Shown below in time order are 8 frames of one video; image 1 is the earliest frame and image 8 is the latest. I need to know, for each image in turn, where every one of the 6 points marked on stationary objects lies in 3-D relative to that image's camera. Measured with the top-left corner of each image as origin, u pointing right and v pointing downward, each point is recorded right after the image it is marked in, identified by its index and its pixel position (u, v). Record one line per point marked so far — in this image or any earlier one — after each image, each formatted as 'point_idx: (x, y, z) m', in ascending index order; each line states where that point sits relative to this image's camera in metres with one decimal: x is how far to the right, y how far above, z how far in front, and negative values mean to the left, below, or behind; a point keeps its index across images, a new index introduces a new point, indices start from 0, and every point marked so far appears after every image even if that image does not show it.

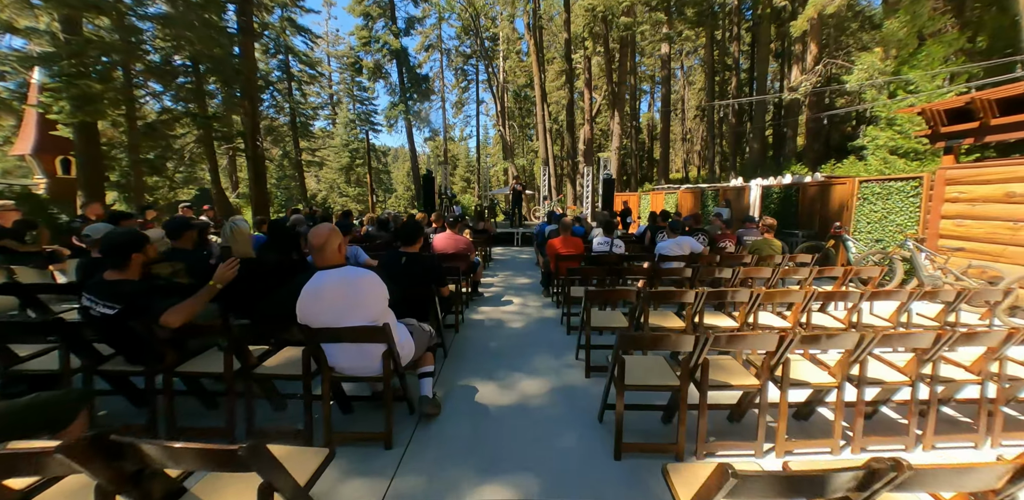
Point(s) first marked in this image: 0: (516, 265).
0: (+0.1, -0.4, +10.3) m
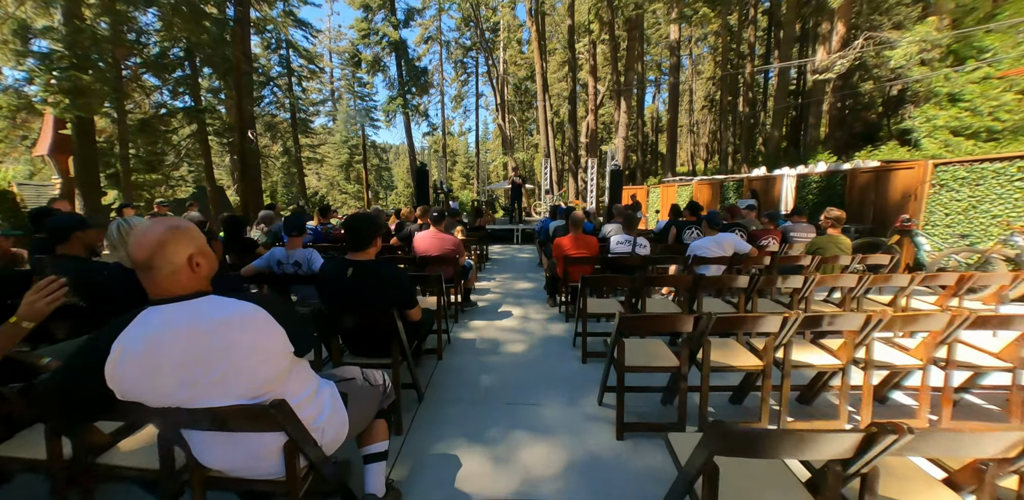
0: (+0.1, -0.3, +9.2) m
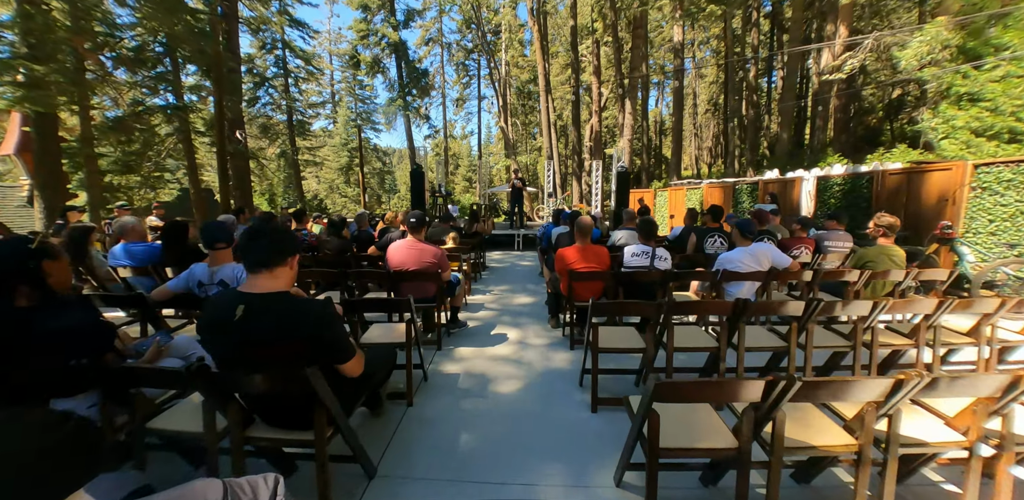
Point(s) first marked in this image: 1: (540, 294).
0: (+0.1, -0.5, +8.4) m
1: (+0.4, -0.7, +6.4) m
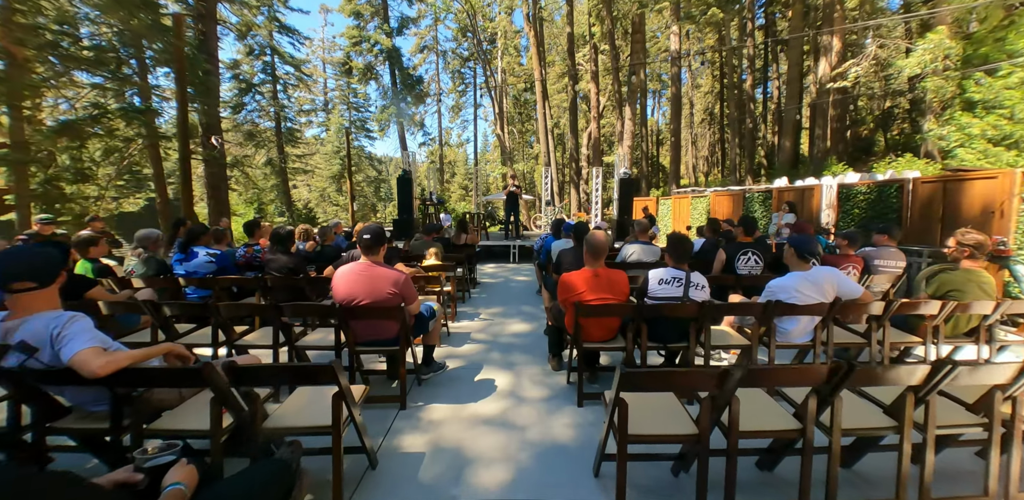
0: (0.0, -0.8, +7.5) m
1: (+0.3, -0.9, +5.4) m
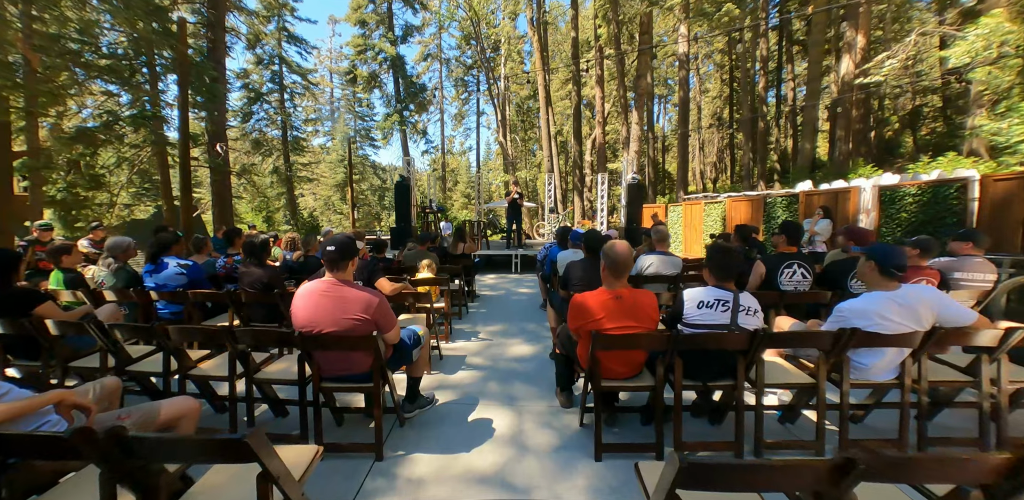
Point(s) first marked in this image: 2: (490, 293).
0: (0.0, -1.0, +6.9) m
1: (+0.4, -1.1, +4.8) m
2: (-0.4, -0.9, +8.2) m
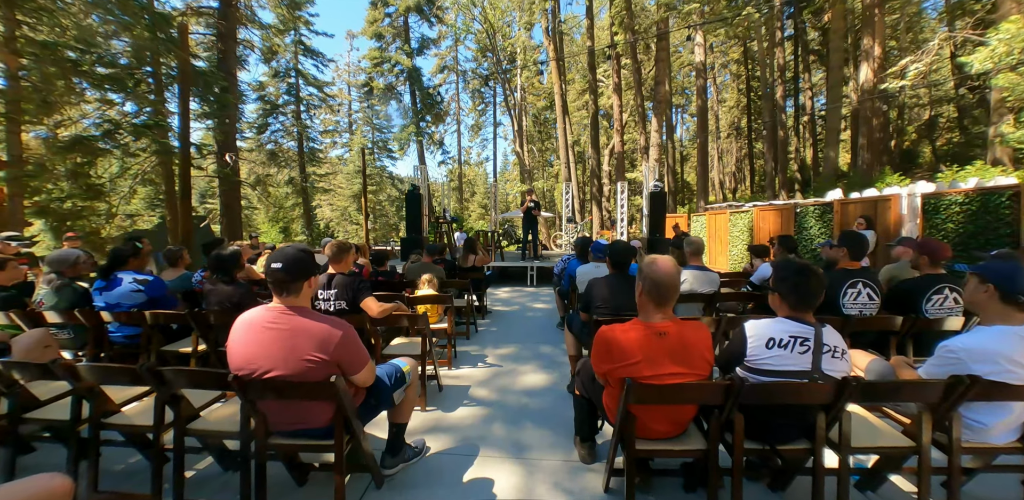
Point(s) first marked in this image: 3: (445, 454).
0: (+0.2, -1.2, +6.3) m
1: (+0.5, -1.2, +4.2) m
2: (-0.2, -1.1, +7.6) m
3: (-0.4, -1.3, +2.7) m
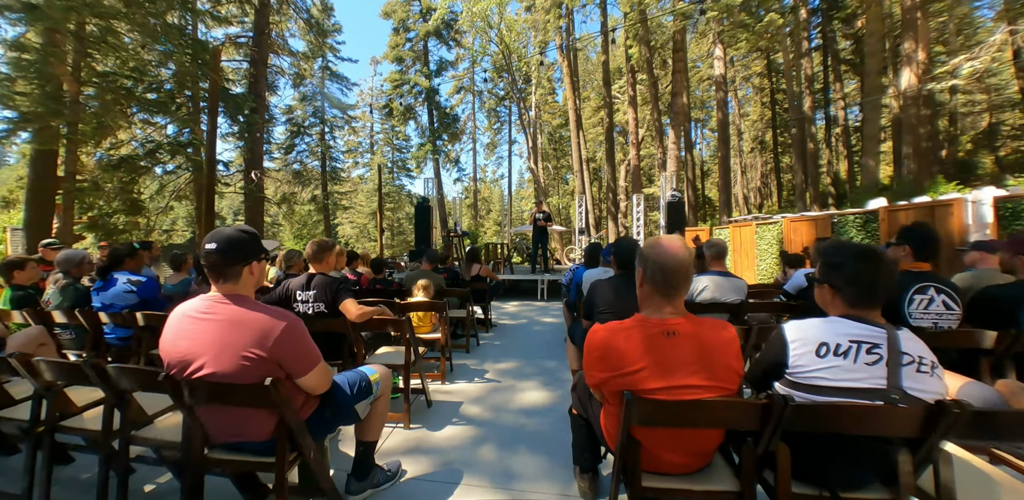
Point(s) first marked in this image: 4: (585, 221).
0: (+0.3, -1.3, +5.9) m
1: (+0.5, -1.3, +3.8) m
2: (0.0, -1.3, +7.2) m
3: (-0.5, -1.3, +2.3) m
4: (+3.4, +1.3, +18.1) m
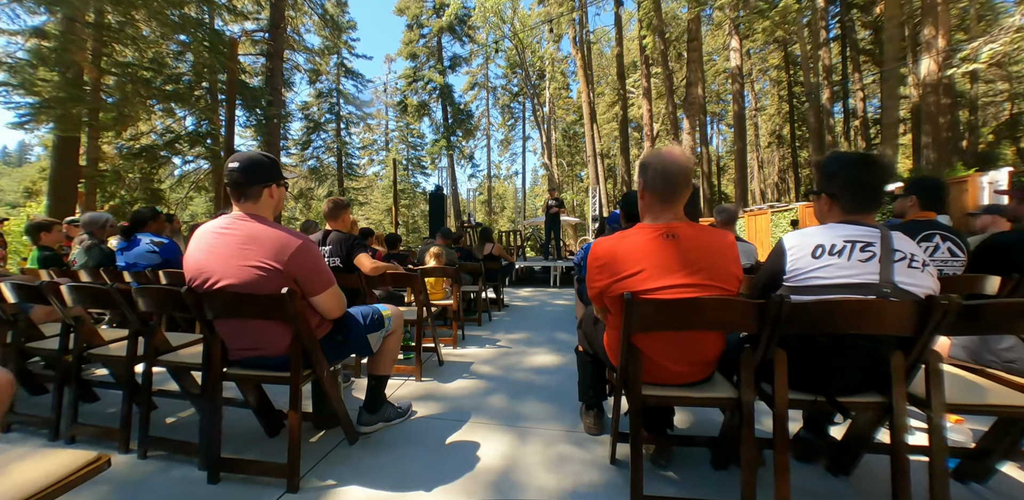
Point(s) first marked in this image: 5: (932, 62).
0: (+0.5, -1.0, +5.9) m
1: (+0.6, -1.0, +3.9) m
2: (+0.2, -1.0, +7.2) m
3: (-0.5, -1.0, +2.4) m
4: (+3.9, +1.6, +18.0) m
5: (+12.0, +5.3, +11.3) m
